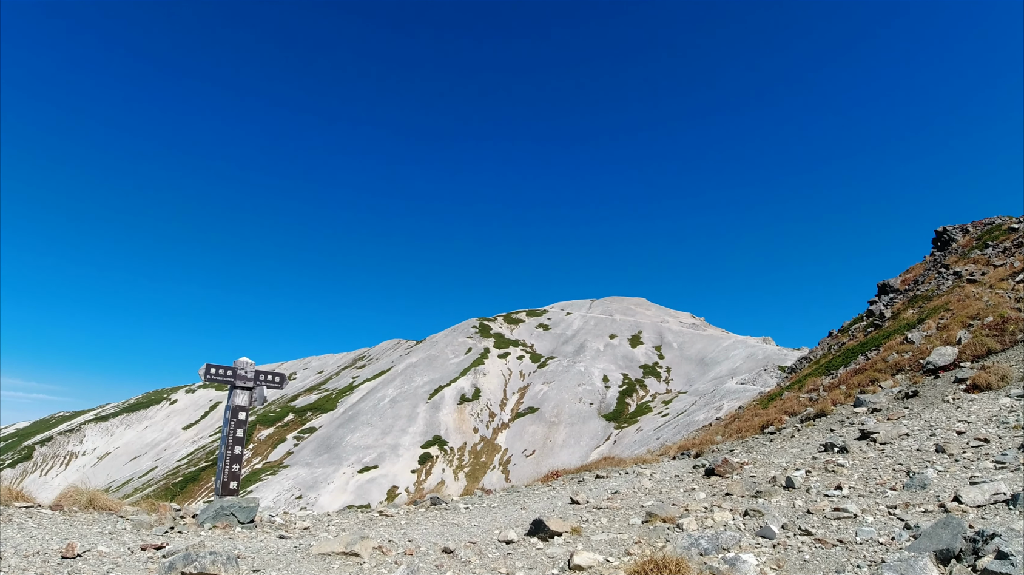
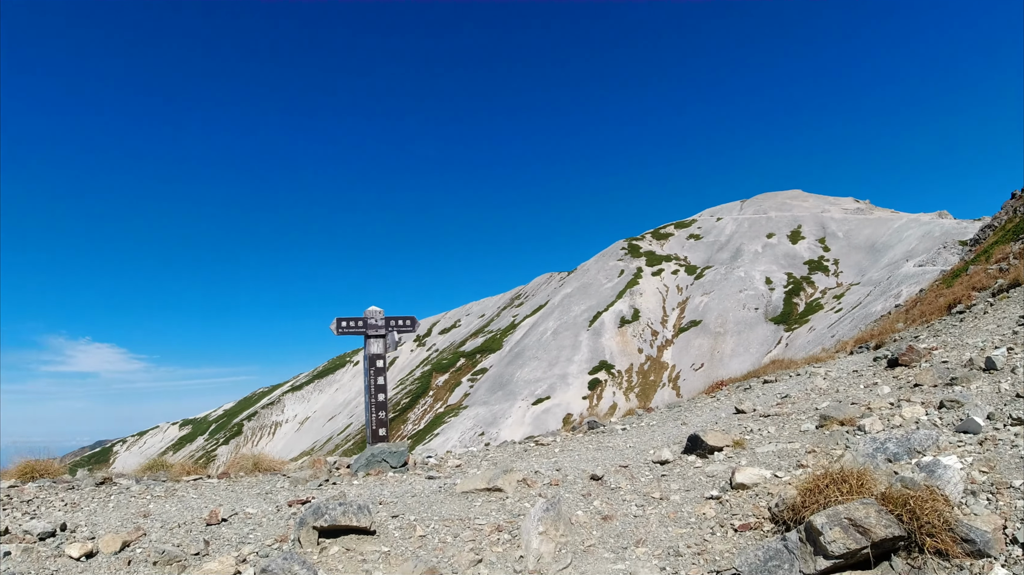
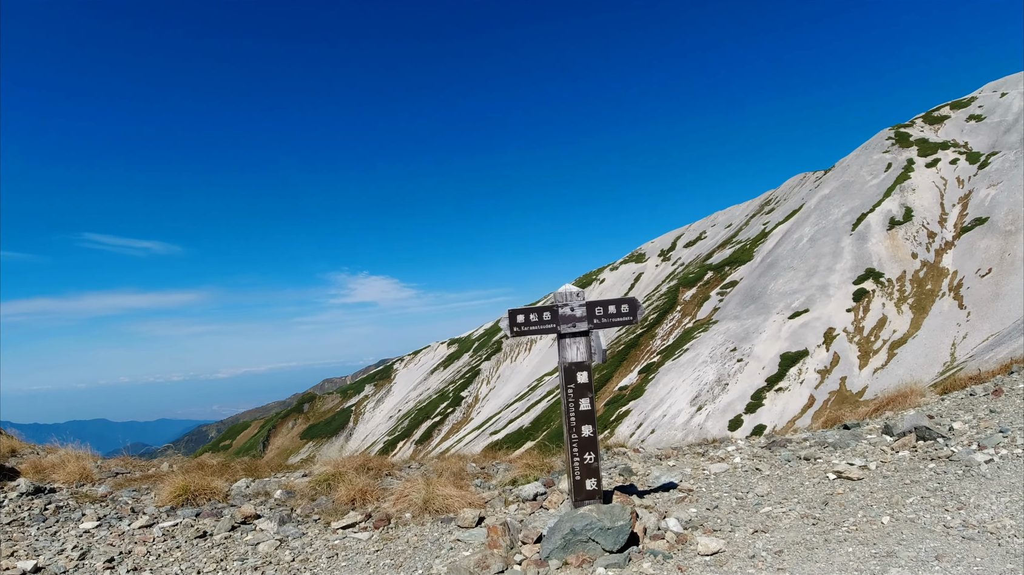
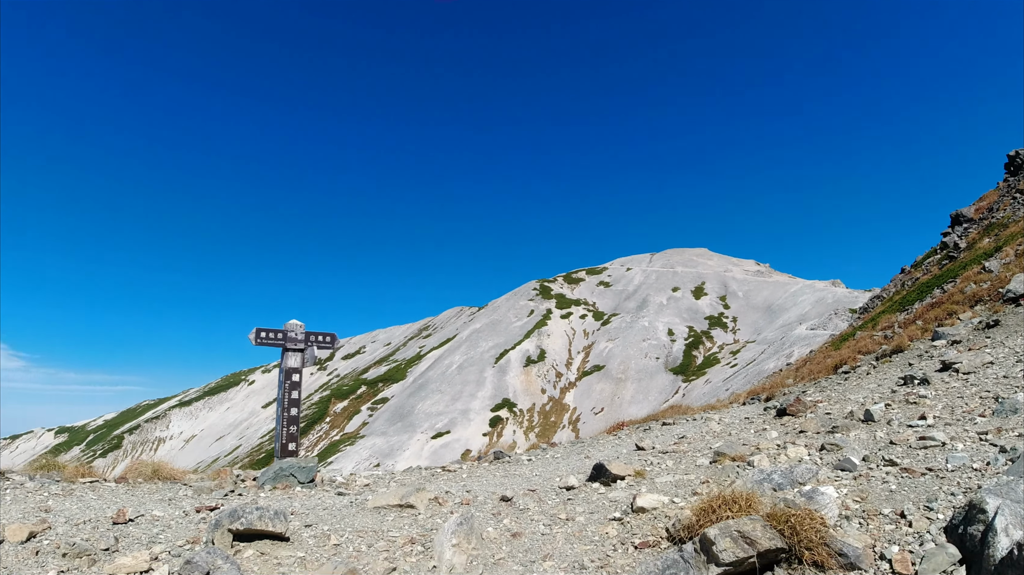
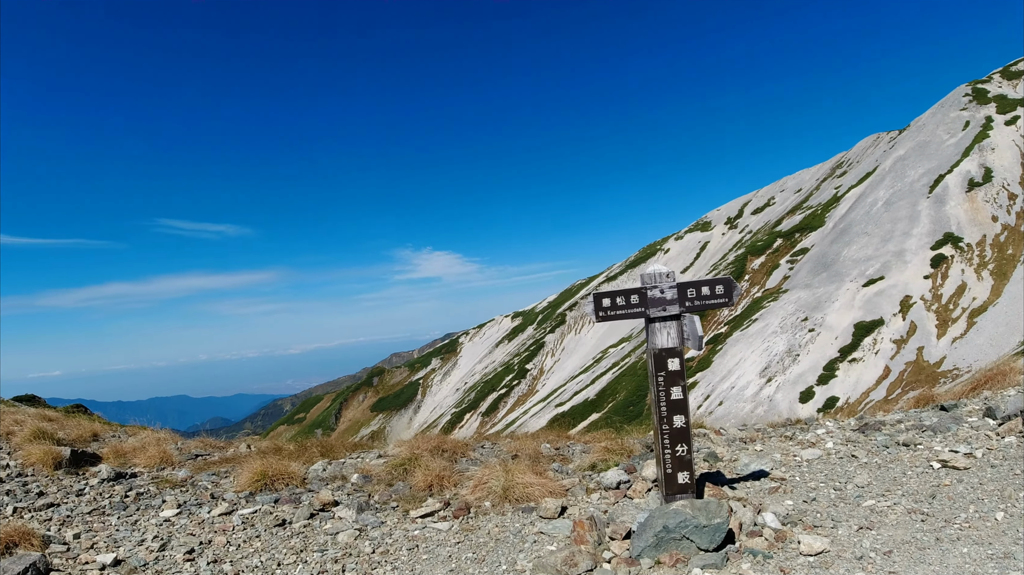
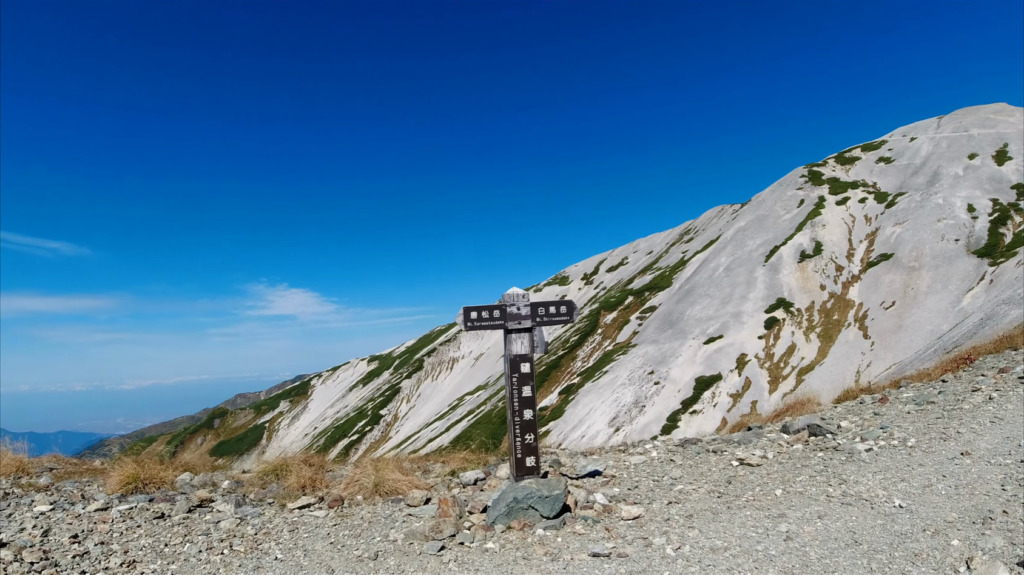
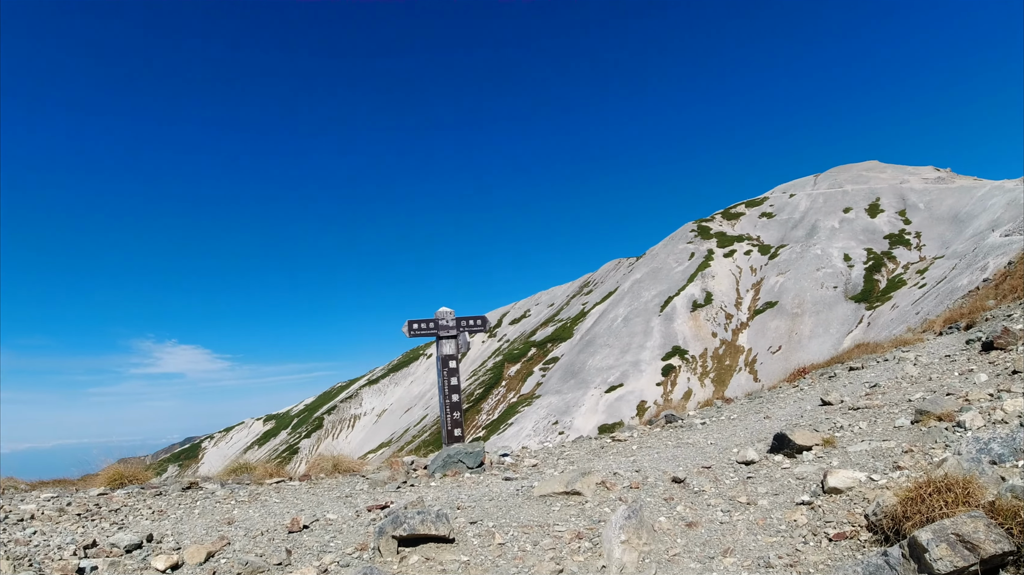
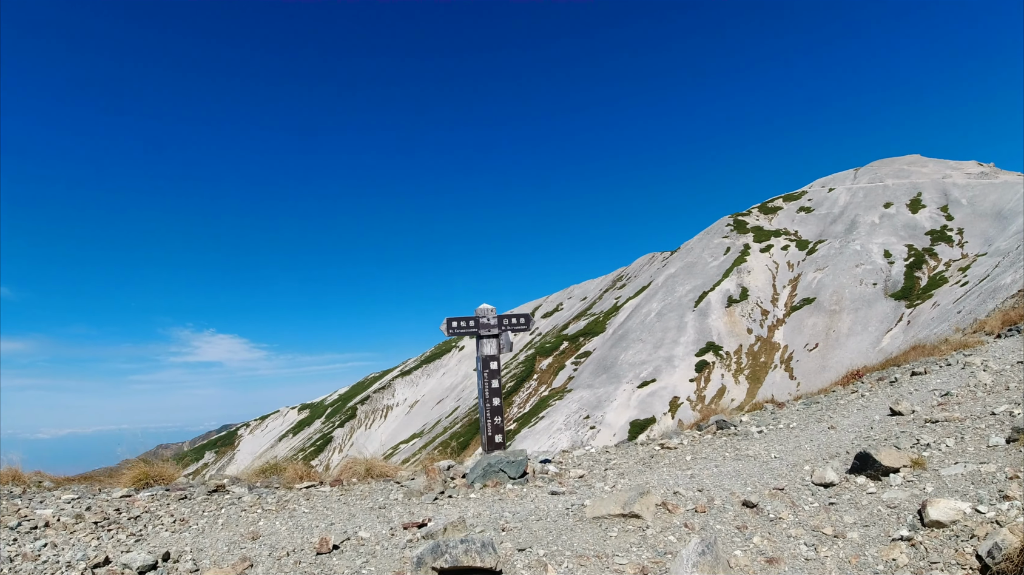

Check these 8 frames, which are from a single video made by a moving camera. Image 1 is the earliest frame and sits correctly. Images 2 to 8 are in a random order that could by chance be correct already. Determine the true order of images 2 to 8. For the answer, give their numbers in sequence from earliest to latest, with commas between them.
4, 2, 7, 8, 6, 3, 5
